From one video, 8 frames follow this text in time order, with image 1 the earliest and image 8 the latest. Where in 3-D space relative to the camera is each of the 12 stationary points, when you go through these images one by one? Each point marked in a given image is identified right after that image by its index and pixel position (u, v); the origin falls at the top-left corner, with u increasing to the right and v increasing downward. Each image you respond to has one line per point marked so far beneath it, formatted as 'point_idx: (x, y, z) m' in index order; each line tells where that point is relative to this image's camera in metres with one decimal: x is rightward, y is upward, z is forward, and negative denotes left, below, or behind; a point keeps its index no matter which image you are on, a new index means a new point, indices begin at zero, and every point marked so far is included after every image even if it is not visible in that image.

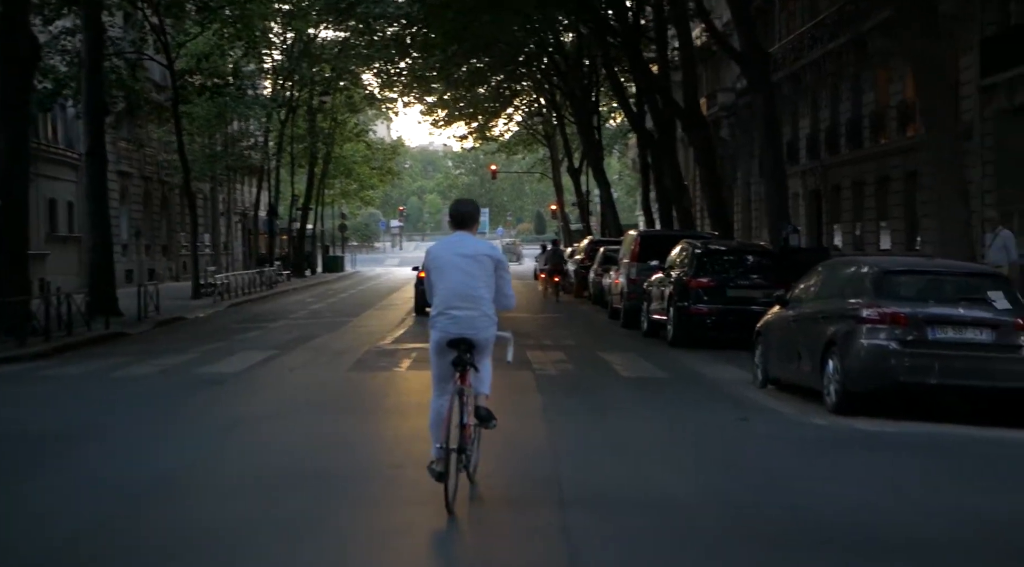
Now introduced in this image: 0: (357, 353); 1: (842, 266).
0: (-2.2, -1.0, +18.6) m
1: (+3.1, +0.2, +12.6) m
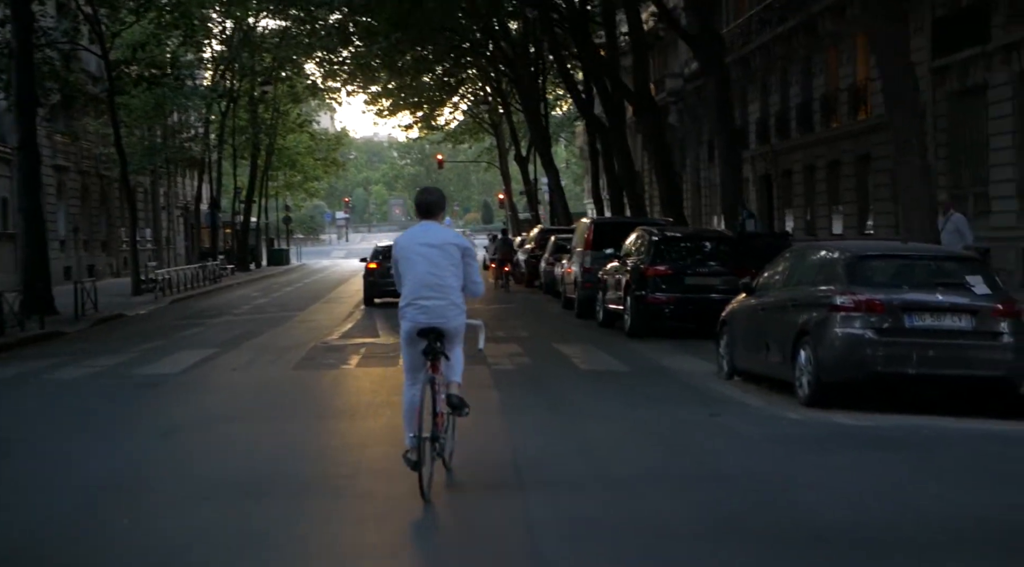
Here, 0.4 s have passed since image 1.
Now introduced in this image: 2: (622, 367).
0: (-2.8, -0.9, +17.9) m
1: (+2.7, +0.3, +12.0) m
2: (+1.2, -0.9, +14.6) m
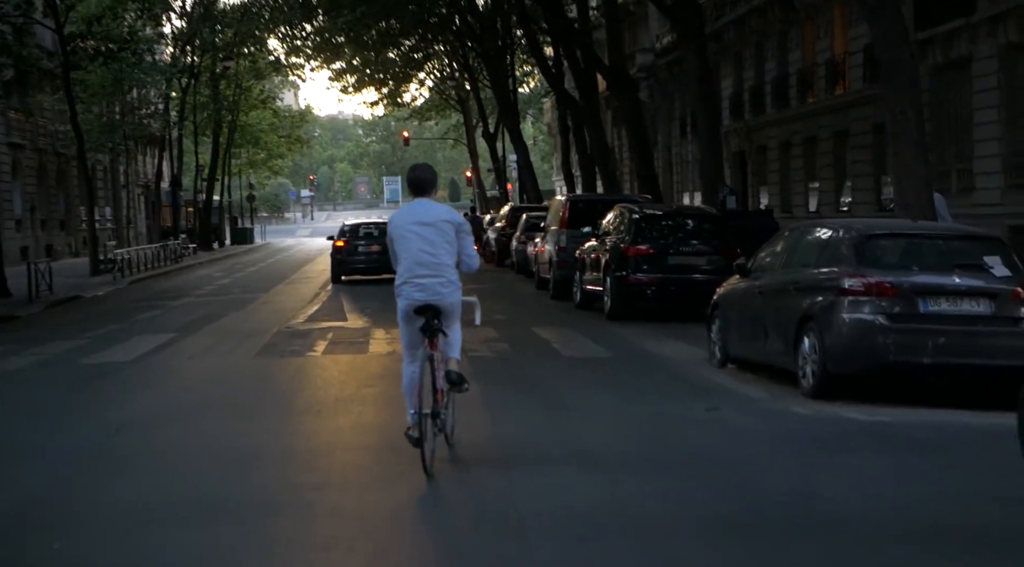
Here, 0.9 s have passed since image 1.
0: (-3.1, -0.6, +16.9) m
1: (+2.5, +0.4, +11.2) m
2: (+1.0, -0.7, +13.7) m
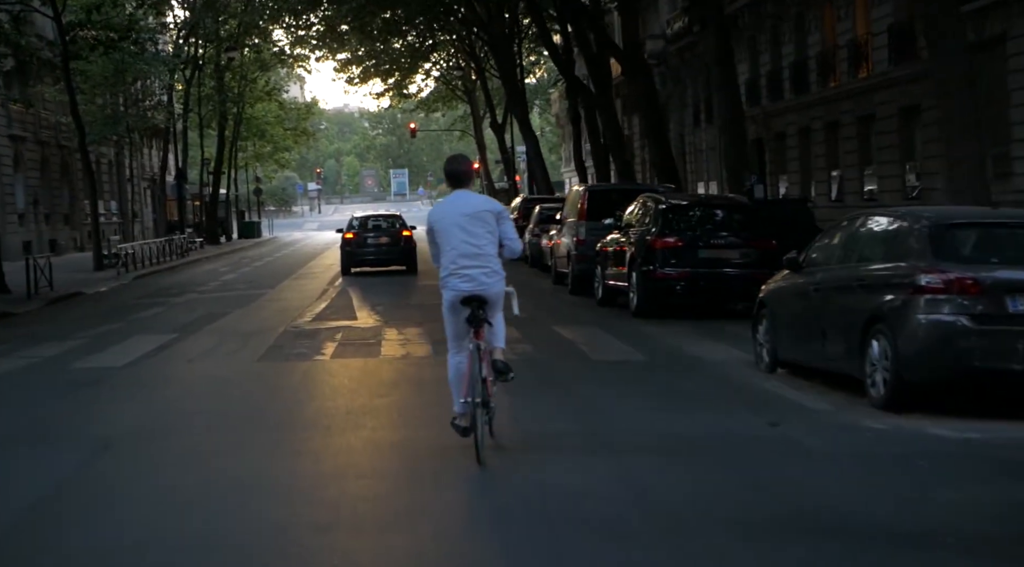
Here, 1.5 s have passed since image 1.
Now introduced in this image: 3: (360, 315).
0: (-2.9, -0.6, +15.9) m
1: (+2.7, +0.5, +10.1) m
2: (+1.2, -0.7, +12.6) m
3: (-2.1, -0.5, +18.5) m
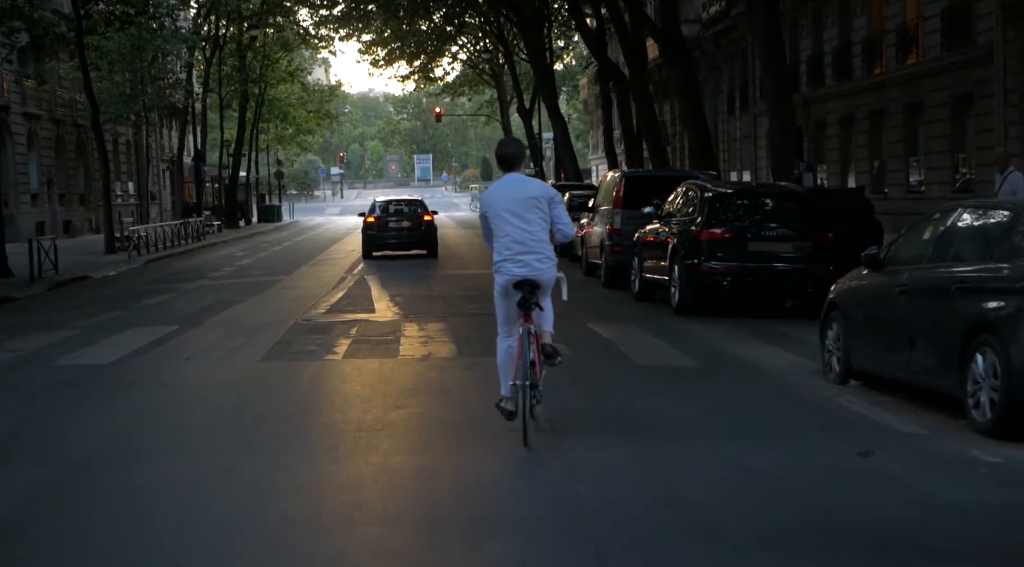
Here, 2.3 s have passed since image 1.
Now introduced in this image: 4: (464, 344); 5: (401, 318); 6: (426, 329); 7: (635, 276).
0: (-2.5, -0.5, +14.5) m
1: (+3.0, +0.5, +8.7) m
2: (+1.5, -0.7, +11.3) m
3: (-1.7, -0.3, +17.1) m
4: (-0.4, -0.6, +12.3) m
5: (-1.3, -0.4, +15.5) m
6: (-0.9, -0.5, +14.0) m
7: (+1.7, +0.1, +18.4) m
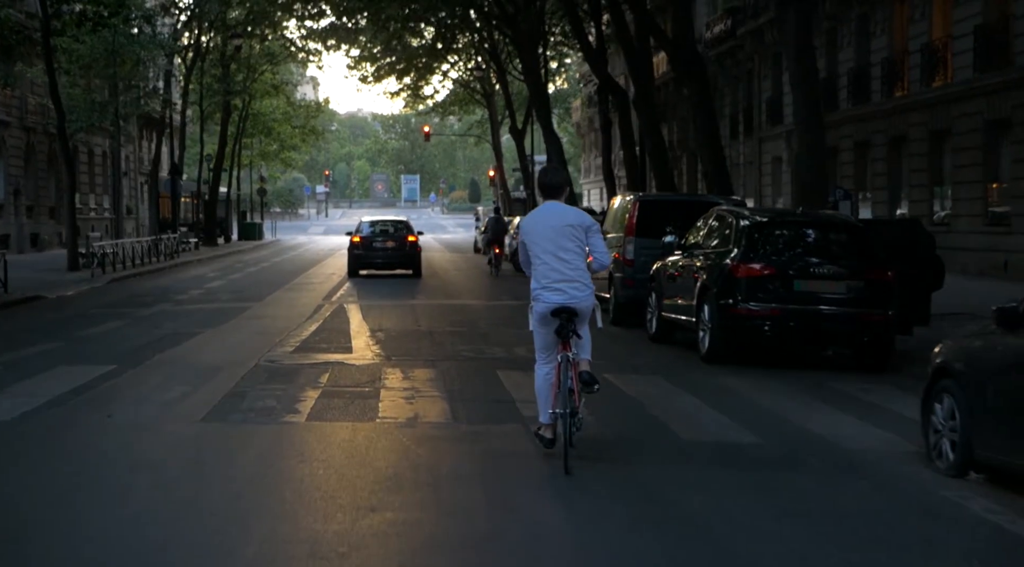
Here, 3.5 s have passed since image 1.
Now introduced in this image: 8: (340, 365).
0: (-2.5, -0.8, +12.2) m
1: (+3.1, +0.1, +6.3) m
2: (+1.6, -1.0, +8.9) m
3: (-1.7, -0.7, +14.7) m
4: (-0.4, -0.9, +10.0) m
5: (-1.3, -0.8, +13.1) m
6: (-0.9, -0.8, +11.6) m
7: (+1.7, -0.4, +16.0) m
8: (-1.7, -0.8, +12.7) m
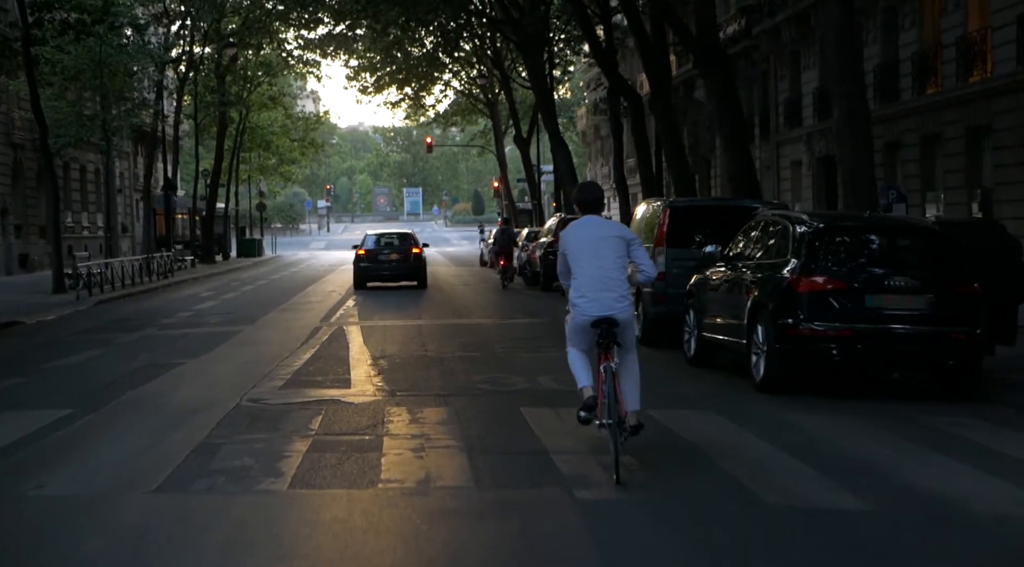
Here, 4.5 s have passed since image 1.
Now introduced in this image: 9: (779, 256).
0: (-2.3, -1.0, +10.3) m
1: (+3.3, +0.1, +4.5) m
2: (+1.8, -1.1, +7.0) m
3: (-1.5, -0.9, +12.9) m
4: (-0.2, -1.1, +8.1) m
5: (-1.1, -1.0, +11.2) m
6: (-0.7, -1.0, +9.8) m
7: (+1.9, -0.5, +14.2) m
8: (-1.4, -1.0, +10.8) m
9: (+2.4, +0.3, +12.1) m
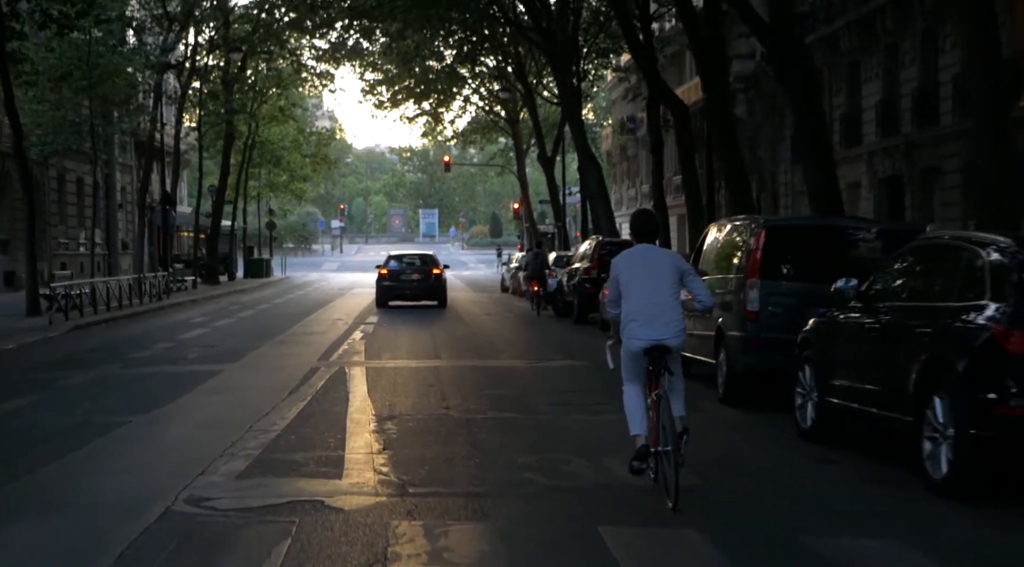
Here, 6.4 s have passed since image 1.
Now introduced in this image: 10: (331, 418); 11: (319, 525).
0: (-1.9, -1.2, +6.6) m
1: (+3.6, -0.1, +0.8) m
2: (+2.1, -1.3, +3.3) m
3: (-1.1, -1.2, +9.2) m
4: (+0.2, -1.3, +4.4) m
5: (-0.7, -1.2, +7.5) m
6: (-0.3, -1.2, +6.1) m
7: (+2.3, -0.9, +10.5) m
8: (-1.1, -1.2, +7.2) m
9: (+2.8, -0.1, +8.4) m
10: (-1.6, -1.2, +11.4) m
11: (-1.0, -1.2, +6.9) m
